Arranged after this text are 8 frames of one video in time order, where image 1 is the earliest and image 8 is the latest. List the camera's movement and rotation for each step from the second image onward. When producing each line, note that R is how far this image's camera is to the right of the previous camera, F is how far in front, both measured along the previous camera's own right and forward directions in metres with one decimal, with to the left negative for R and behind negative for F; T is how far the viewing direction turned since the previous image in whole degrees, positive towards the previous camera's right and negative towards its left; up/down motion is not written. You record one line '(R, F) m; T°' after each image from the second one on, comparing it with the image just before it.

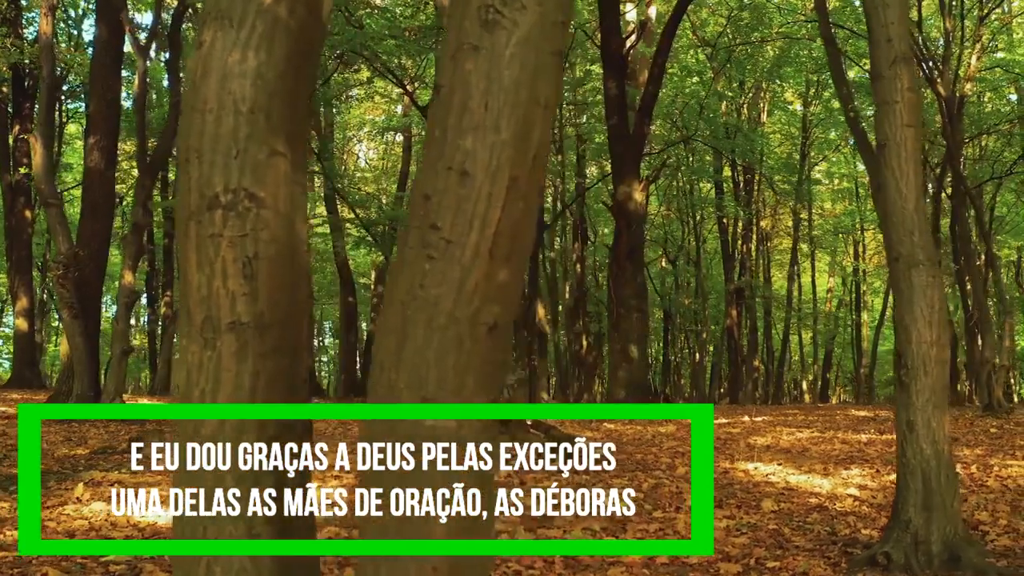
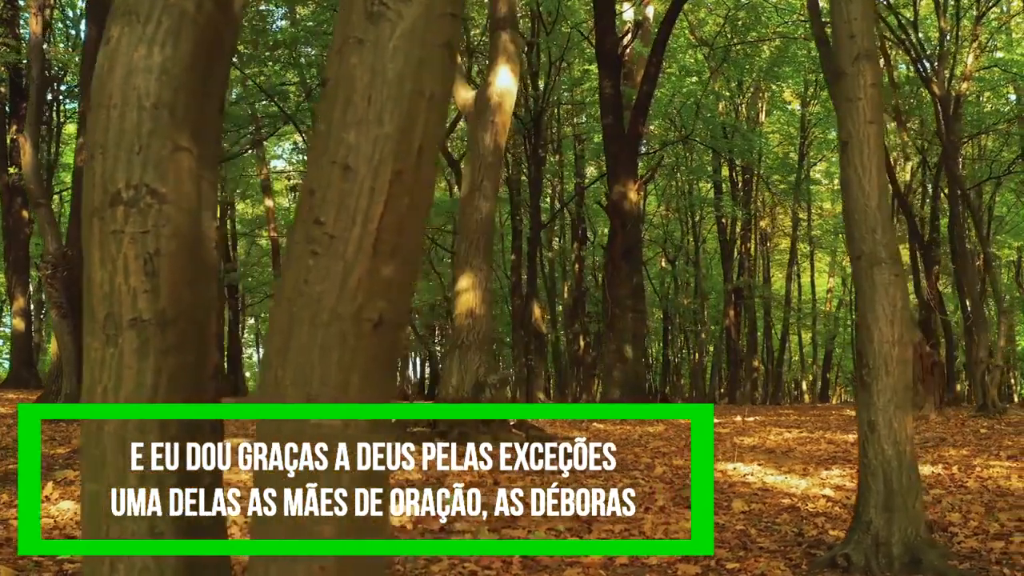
(+0.2, 0.0) m; 0°
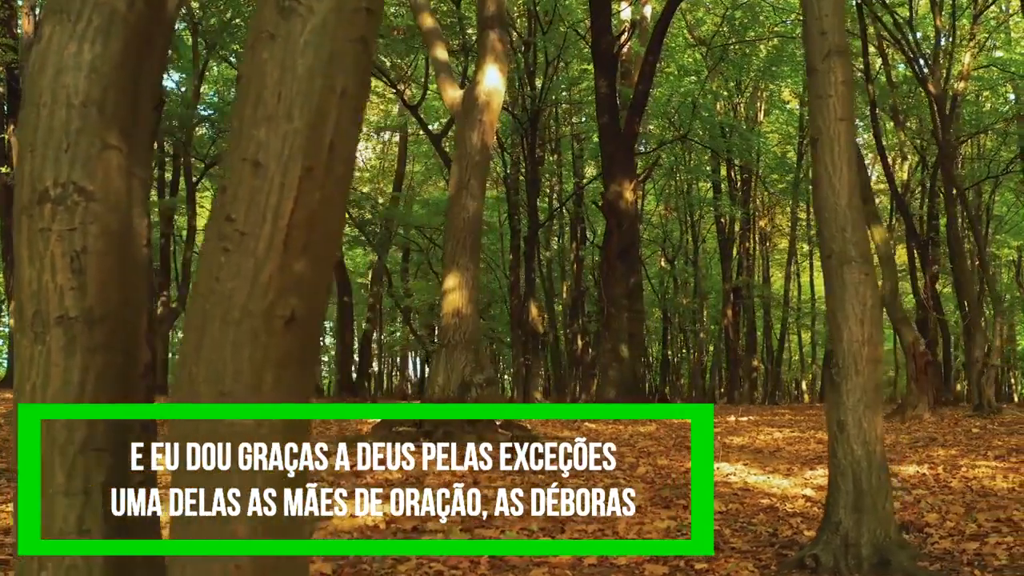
(+0.2, 0.0) m; 0°
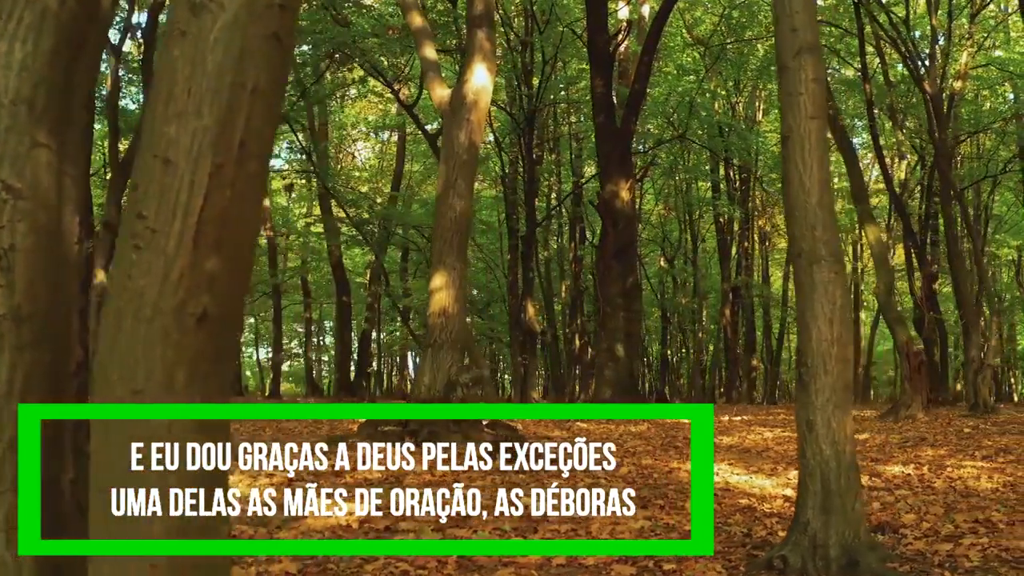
(+0.2, 0.0) m; 0°
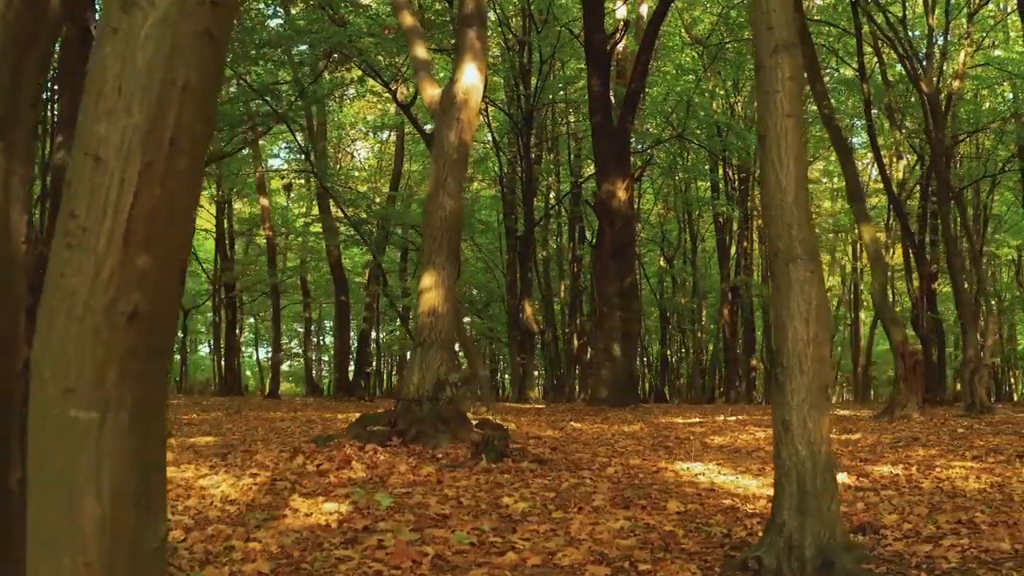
(+0.1, 0.0) m; 0°
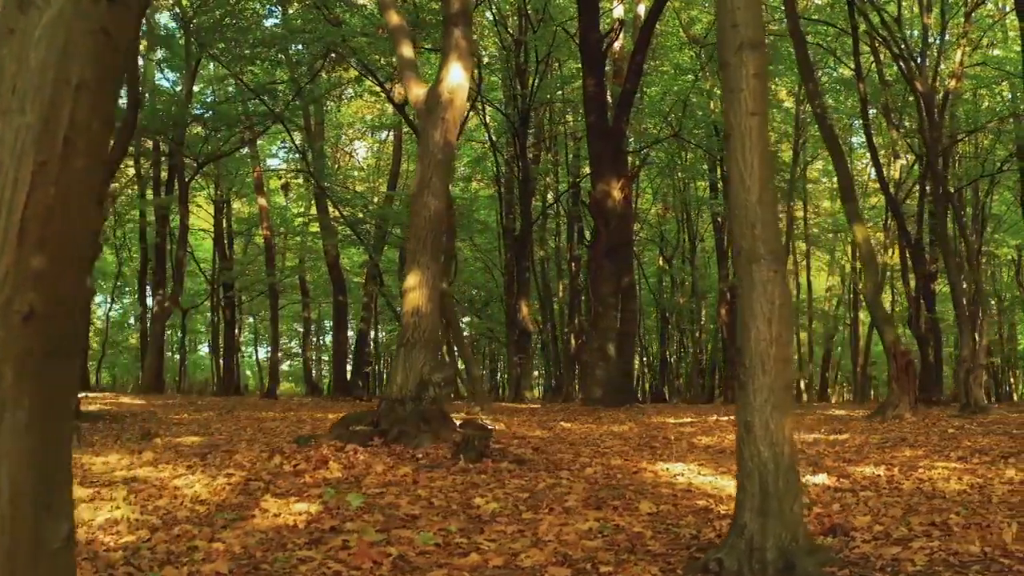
(+0.2, 0.0) m; 0°
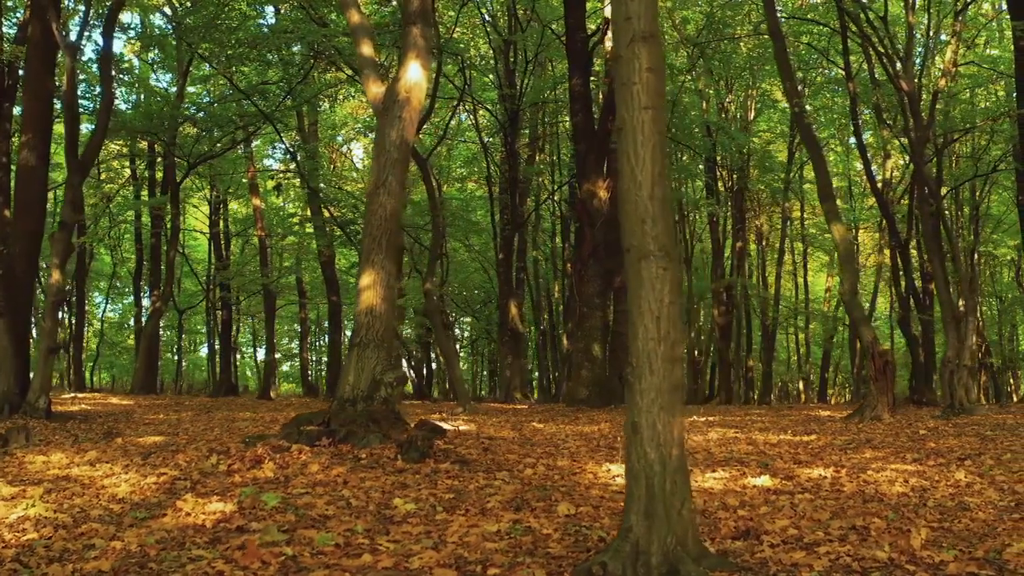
(+0.6, +0.1) m; -1°
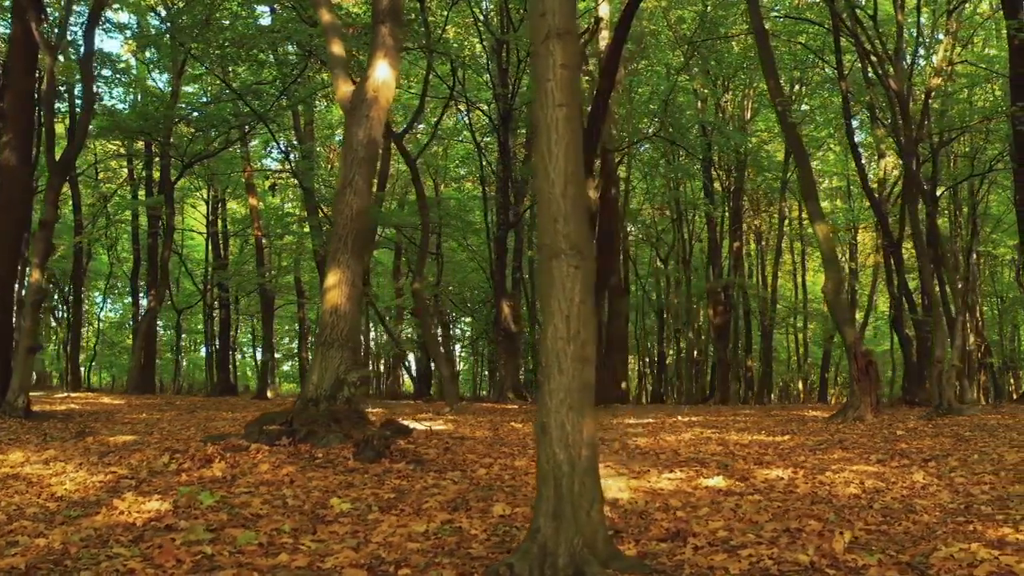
(+0.5, 0.0) m; -1°
